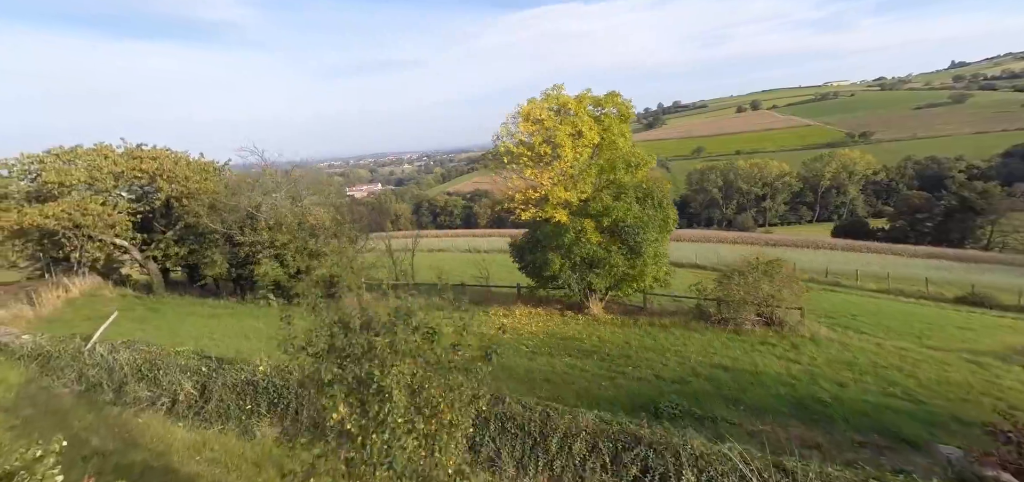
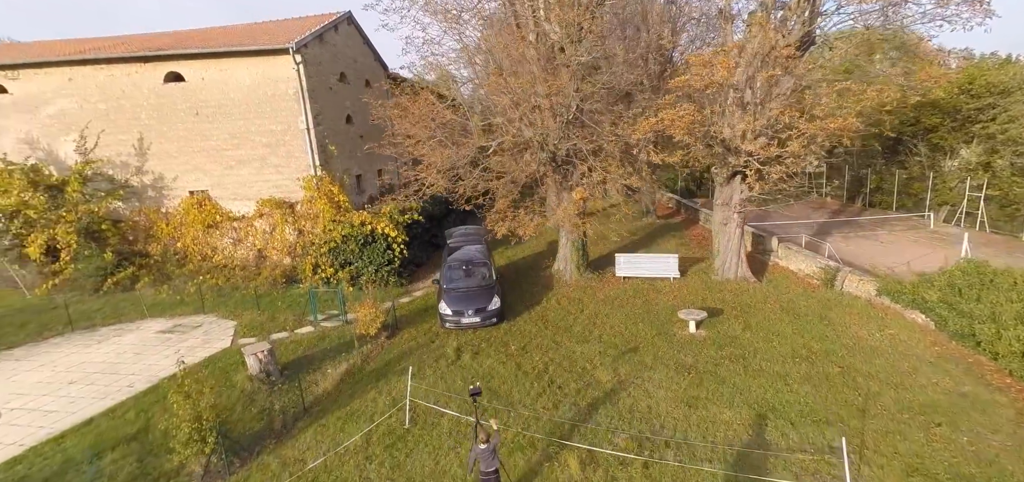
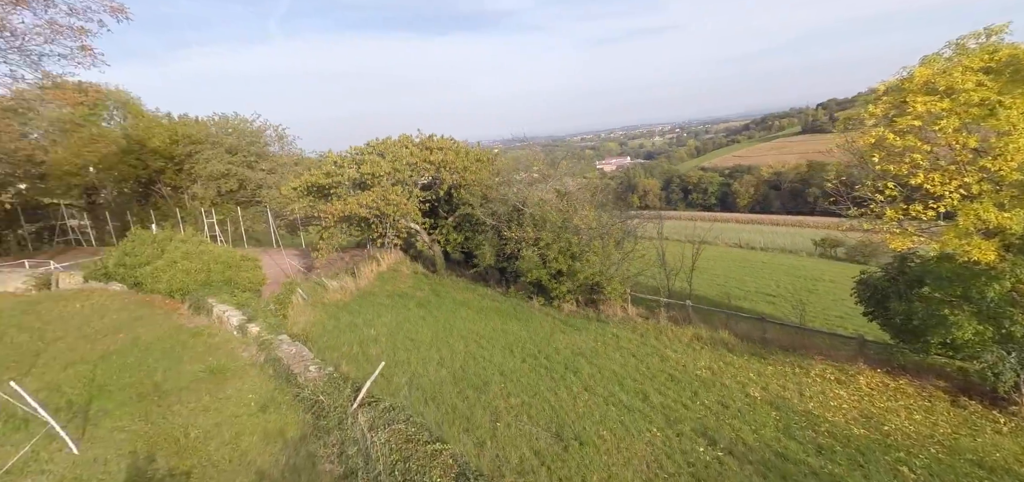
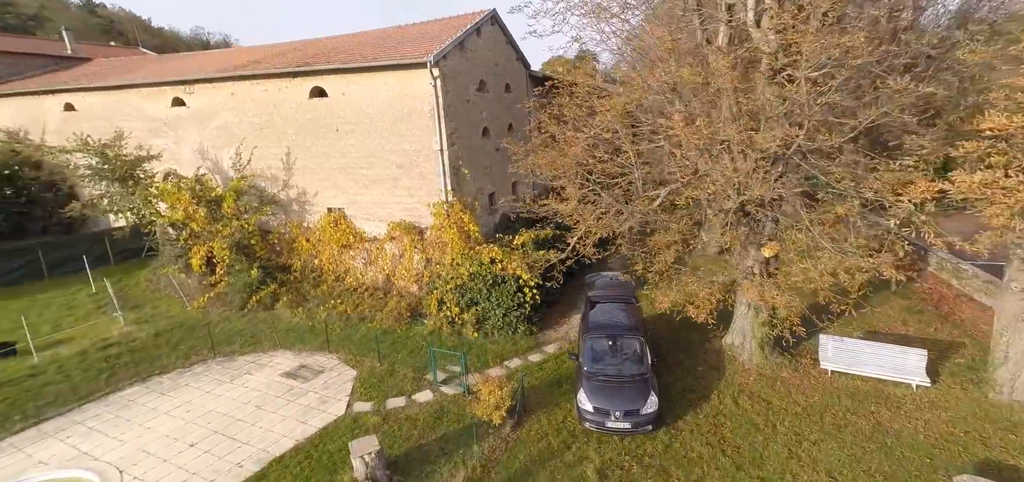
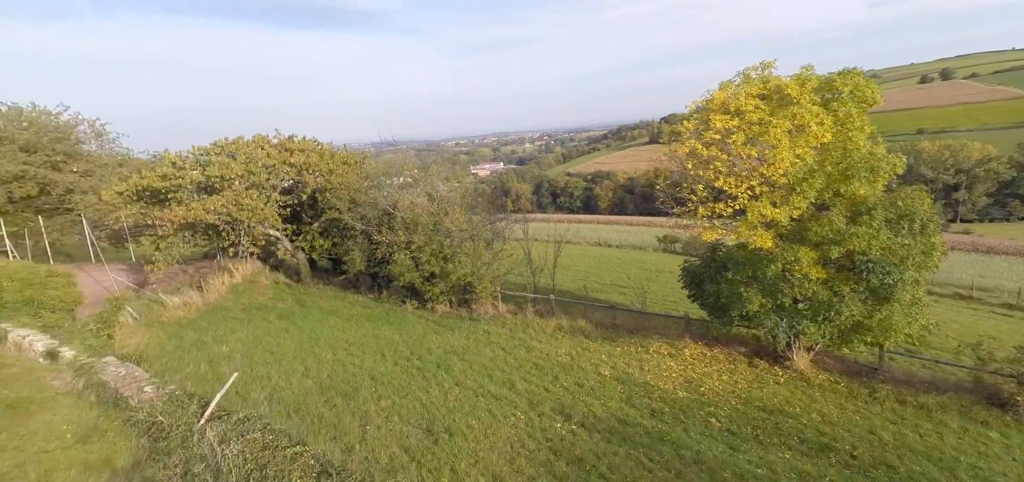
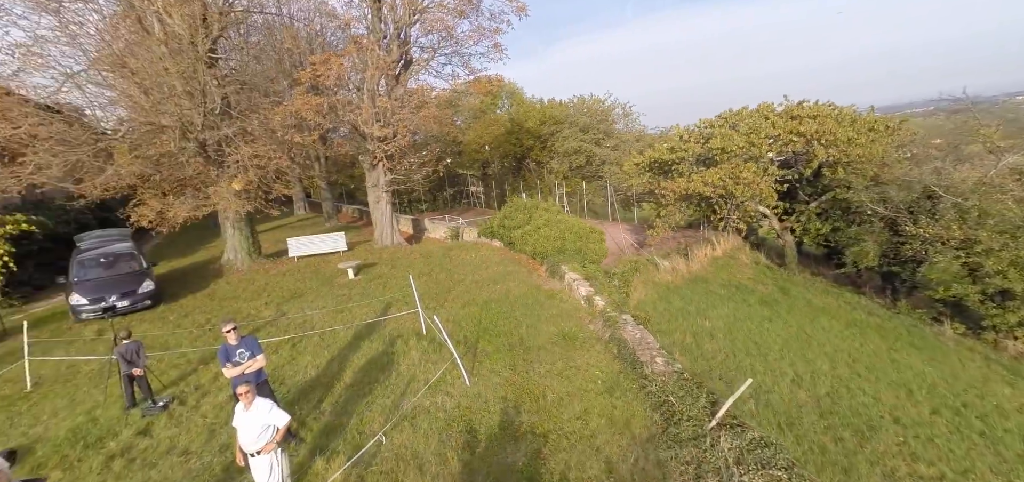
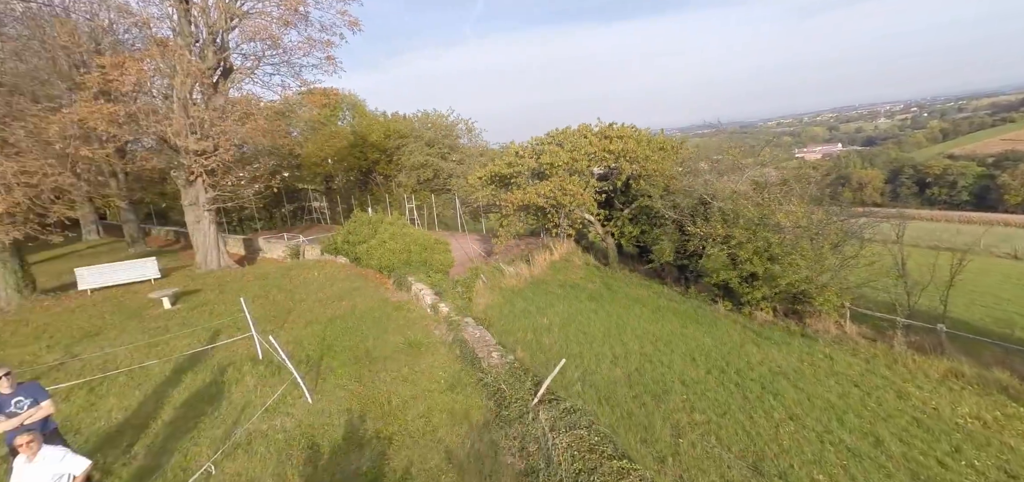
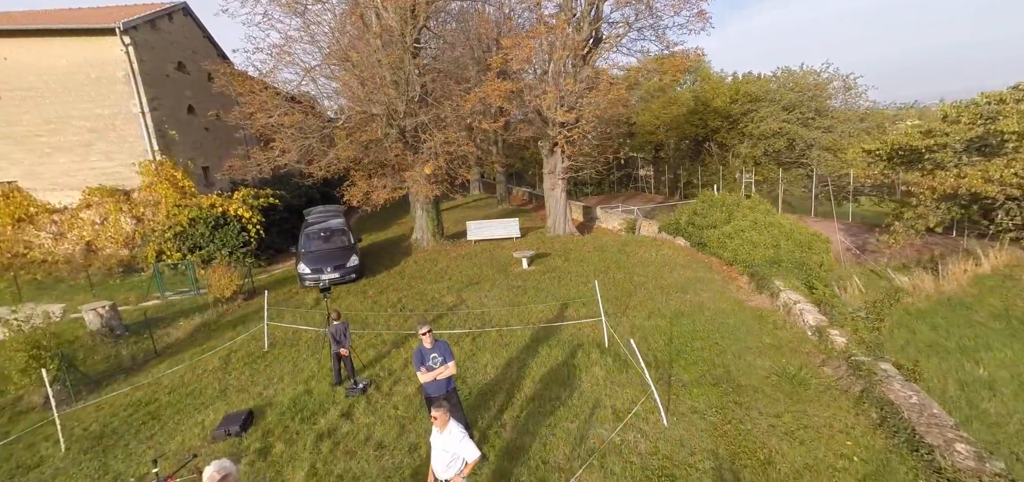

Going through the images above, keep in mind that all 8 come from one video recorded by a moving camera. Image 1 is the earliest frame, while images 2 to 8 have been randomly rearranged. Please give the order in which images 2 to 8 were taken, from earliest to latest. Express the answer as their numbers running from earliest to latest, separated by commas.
5, 3, 7, 6, 8, 2, 4
